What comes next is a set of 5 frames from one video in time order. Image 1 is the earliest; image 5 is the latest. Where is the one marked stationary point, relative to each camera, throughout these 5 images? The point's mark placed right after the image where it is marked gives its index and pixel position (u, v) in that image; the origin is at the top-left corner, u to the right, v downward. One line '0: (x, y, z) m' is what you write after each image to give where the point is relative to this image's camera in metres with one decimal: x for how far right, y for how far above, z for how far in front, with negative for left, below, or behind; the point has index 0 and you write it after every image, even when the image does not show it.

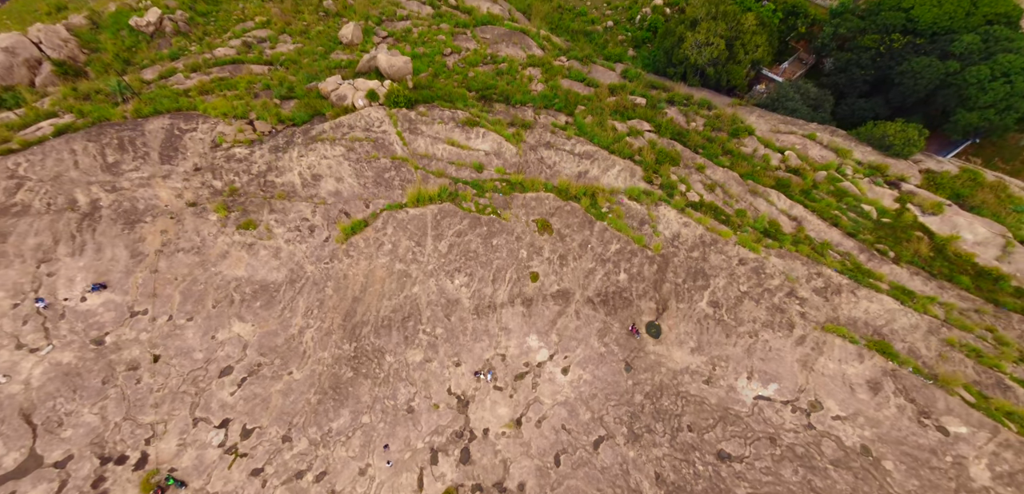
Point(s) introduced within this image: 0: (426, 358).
0: (-3.6, -4.6, +17.3) m
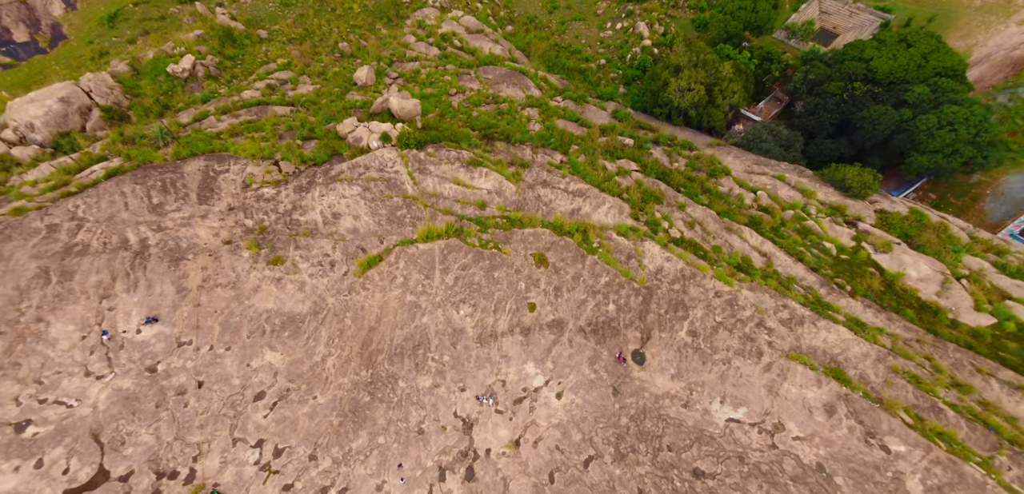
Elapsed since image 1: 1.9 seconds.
0: (-3.7, -6.4, +19.5) m
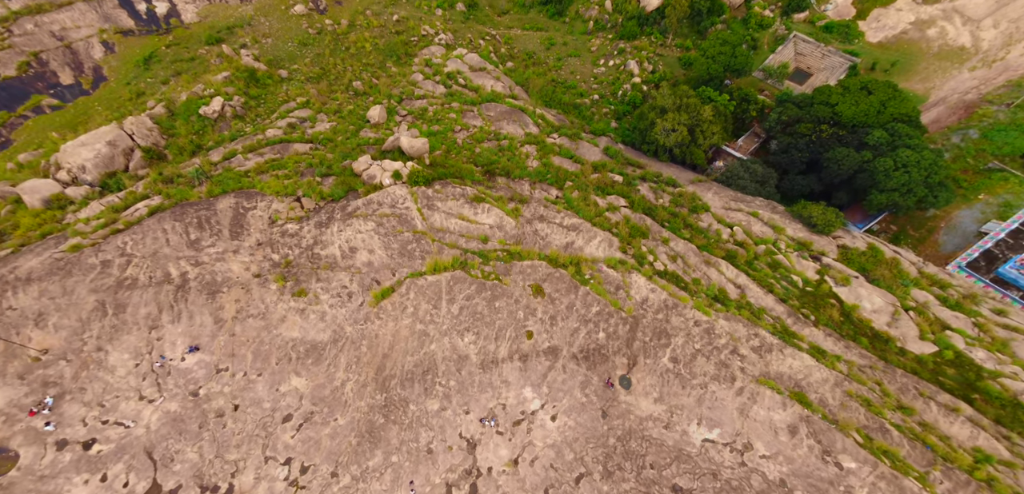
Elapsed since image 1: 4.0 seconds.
0: (-3.7, -8.4, +21.9) m
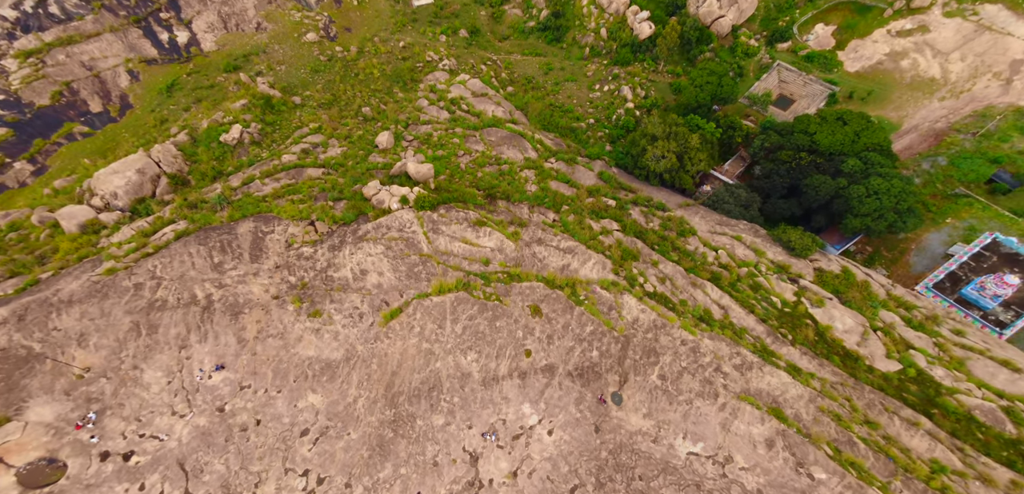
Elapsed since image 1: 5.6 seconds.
0: (-3.8, -10.0, +23.6) m
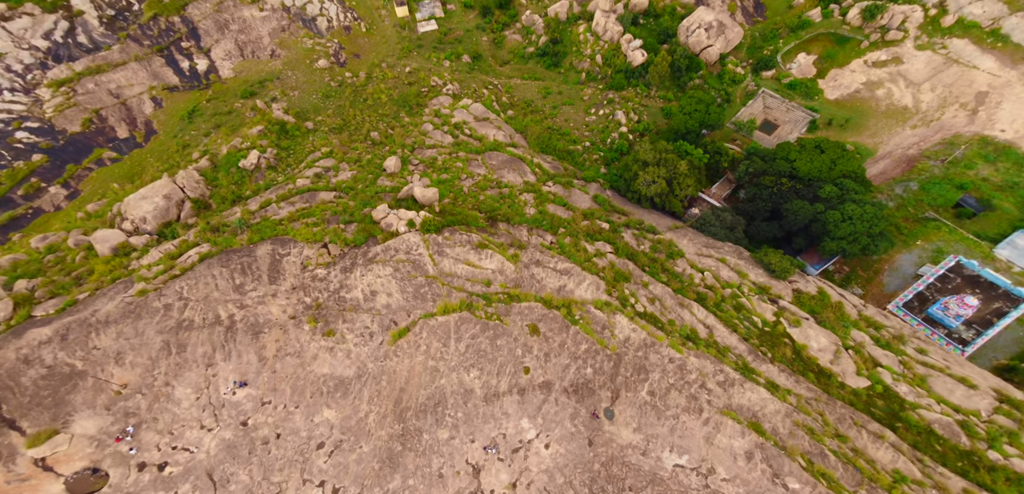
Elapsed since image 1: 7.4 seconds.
0: (-3.8, -11.6, +25.4) m
